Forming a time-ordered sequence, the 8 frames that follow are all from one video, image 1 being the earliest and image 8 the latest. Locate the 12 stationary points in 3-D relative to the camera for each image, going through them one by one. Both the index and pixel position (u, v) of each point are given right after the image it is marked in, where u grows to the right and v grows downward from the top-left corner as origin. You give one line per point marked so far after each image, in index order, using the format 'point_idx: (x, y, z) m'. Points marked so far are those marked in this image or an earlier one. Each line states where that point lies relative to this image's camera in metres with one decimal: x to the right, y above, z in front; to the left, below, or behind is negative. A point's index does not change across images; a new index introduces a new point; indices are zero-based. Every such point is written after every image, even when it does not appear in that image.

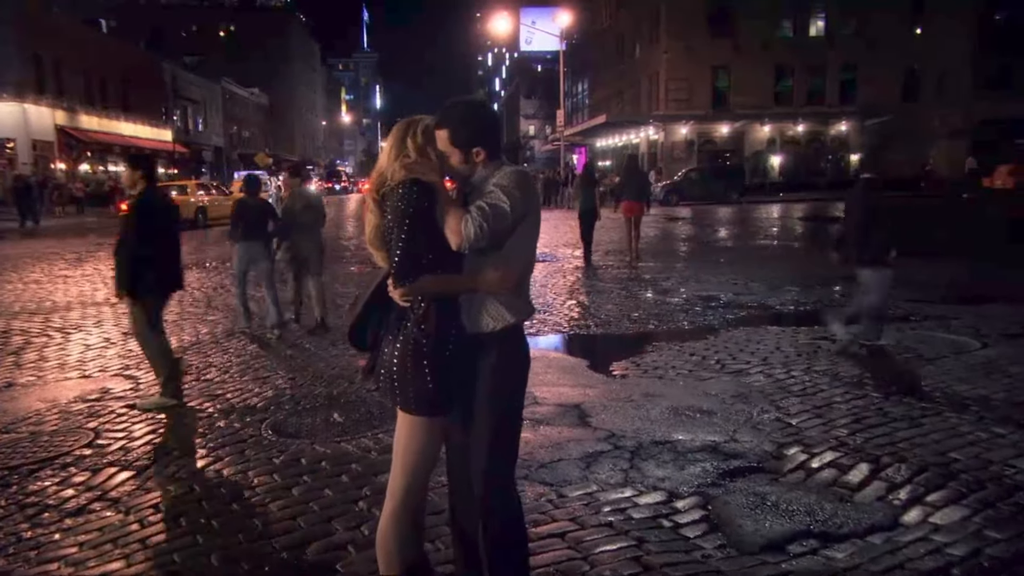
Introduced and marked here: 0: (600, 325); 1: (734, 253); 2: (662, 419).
0: (+1.0, -0.4, +9.3) m
1: (+5.1, +0.8, +18.5) m
2: (+1.0, -0.9, +5.3) m
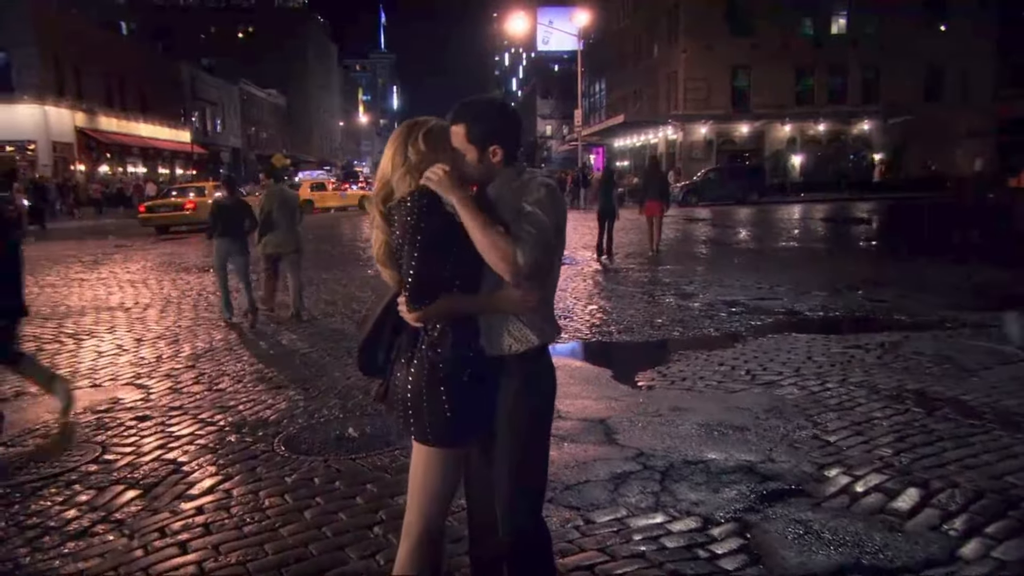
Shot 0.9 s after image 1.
0: (+1.2, -0.5, +9.0) m
1: (+5.5, +0.7, +18.2) m
2: (+1.1, -0.9, +5.0) m
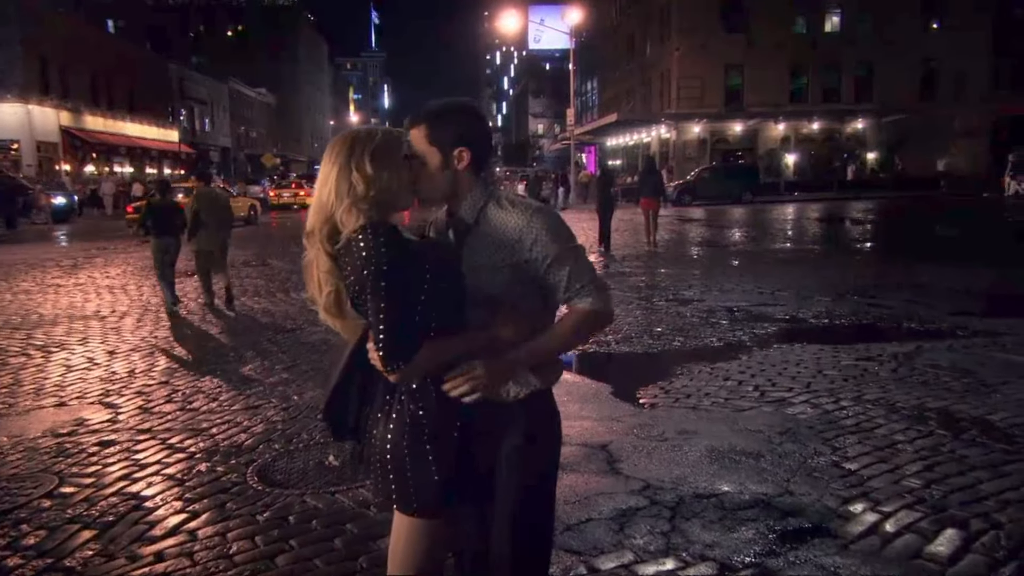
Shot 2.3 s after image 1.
0: (+1.2, -0.6, +8.6) m
1: (+5.3, +0.7, +17.8) m
2: (+1.1, -1.0, +4.6) m
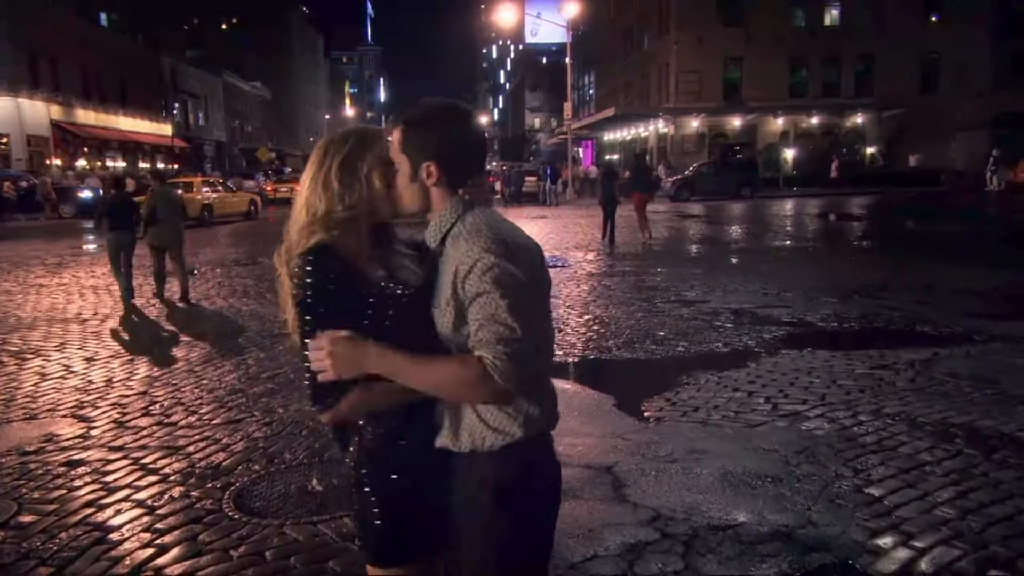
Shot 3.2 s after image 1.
0: (+1.1, -0.6, +8.3) m
1: (+5.2, +0.7, +17.5) m
2: (+1.1, -1.1, +4.3) m
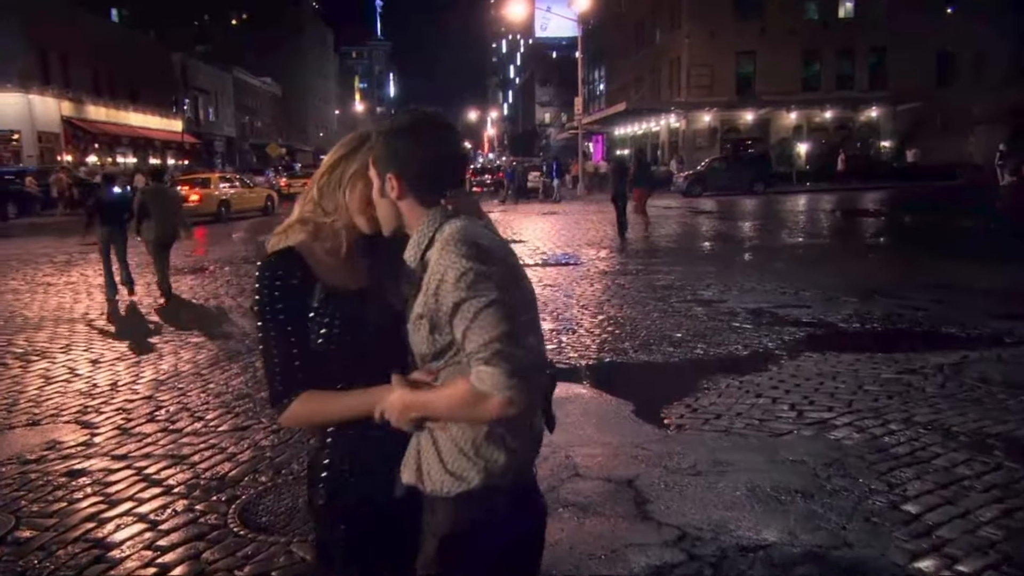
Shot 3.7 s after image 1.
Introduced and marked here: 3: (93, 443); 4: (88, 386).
0: (+1.3, -0.6, +8.1) m
1: (+5.5, +0.8, +17.2) m
2: (+1.2, -1.1, +4.1) m
3: (-2.9, -1.1, +5.5) m
4: (-3.7, -0.9, +7.0) m
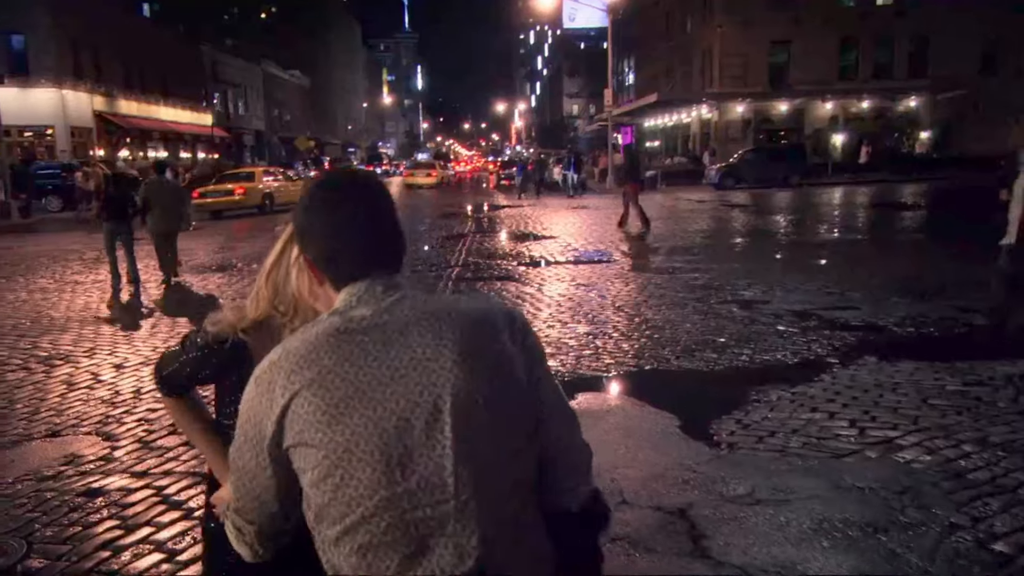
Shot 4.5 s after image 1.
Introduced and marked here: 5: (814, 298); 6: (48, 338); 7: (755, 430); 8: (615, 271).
0: (+1.6, -0.6, +7.7) m
1: (+6.1, +0.8, +16.6) m
2: (+1.4, -1.2, +3.7) m
3: (-2.6, -1.1, +5.3) m
4: (-3.4, -0.9, +6.8) m
5: (+3.9, -0.1, +10.4) m
6: (-5.0, -0.5, +8.8) m
7: (+1.6, -0.9, +5.4) m
8: (+1.7, +0.3, +13.0) m
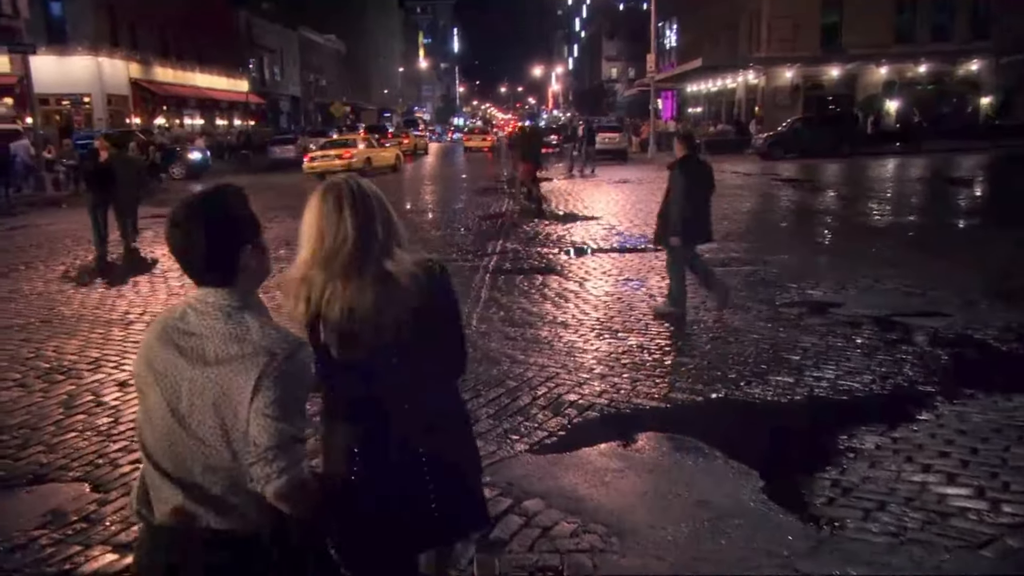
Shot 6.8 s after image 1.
0: (+2.0, -0.7, +6.7) m
1: (+6.9, +1.1, +15.4) m
2: (+1.6, -1.5, +2.8) m
3: (-2.3, -1.3, +4.6) m
4: (-3.0, -1.0, +6.1) m
5: (+4.4, -0.1, +9.3) m
6: (-4.6, -0.6, +8.1) m
7: (+1.9, -1.2, +4.5) m
8: (+2.3, +0.4, +12.0) m
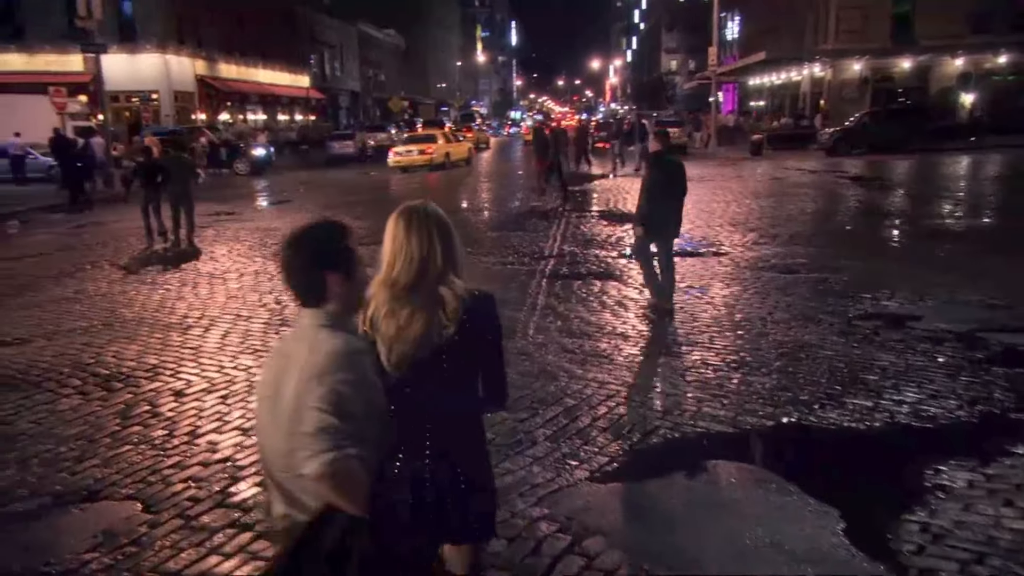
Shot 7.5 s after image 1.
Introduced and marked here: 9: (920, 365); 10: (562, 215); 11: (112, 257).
0: (+2.5, -0.9, +6.3) m
1: (+8.0, +1.0, +14.7) m
2: (+1.8, -1.6, +2.4) m
3: (-2.0, -1.4, +4.5) m
4: (-2.6, -1.1, +6.0) m
5: (+5.0, -0.3, +8.7) m
6: (-4.0, -0.6, +8.1) m
7: (+2.2, -1.3, +4.1) m
8: (+3.1, +0.3, +11.6) m
9: (+3.6, -0.7, +7.1) m
10: (+1.1, +1.6, +18.0) m
11: (-6.7, +0.5, +13.6) m
